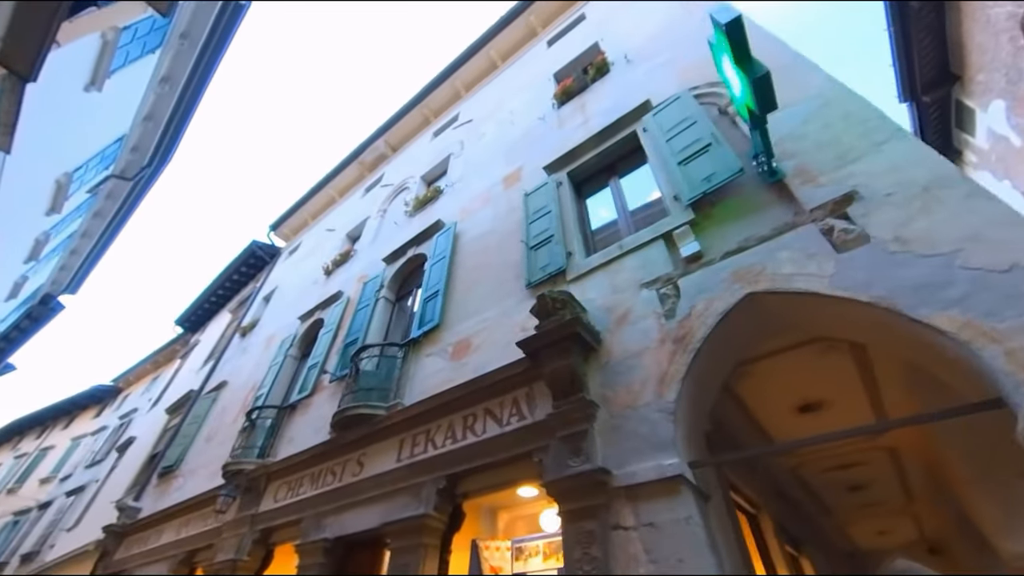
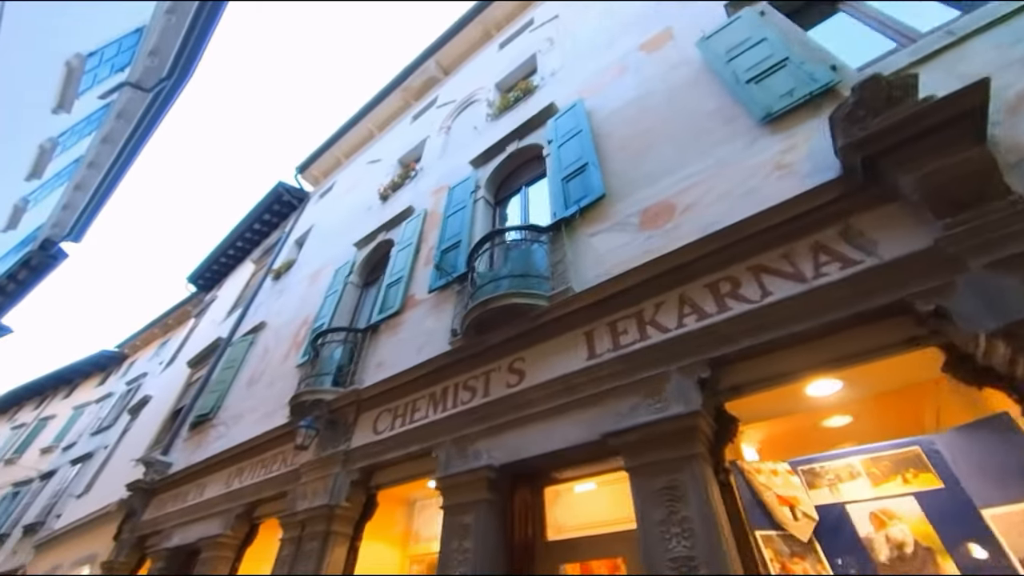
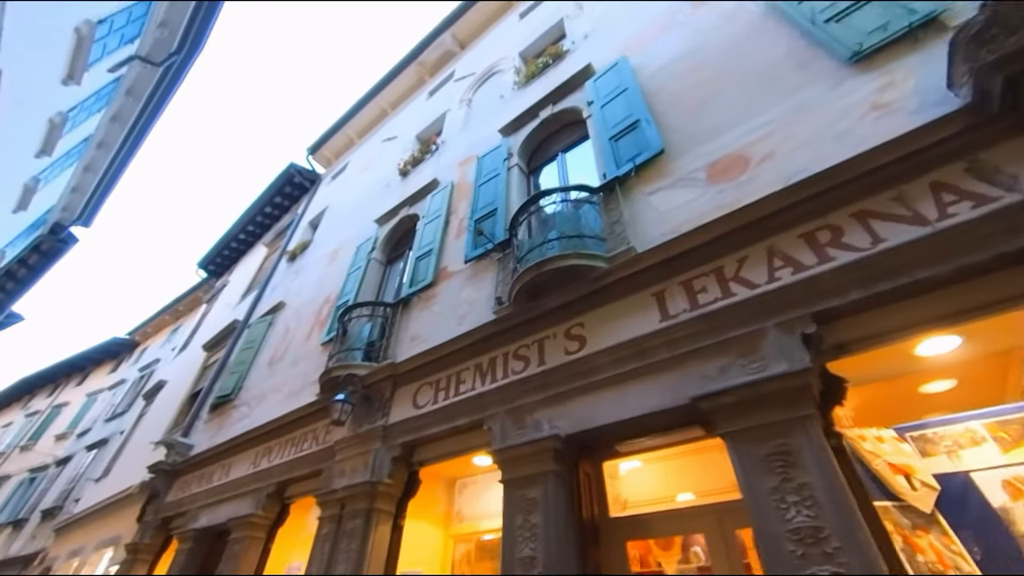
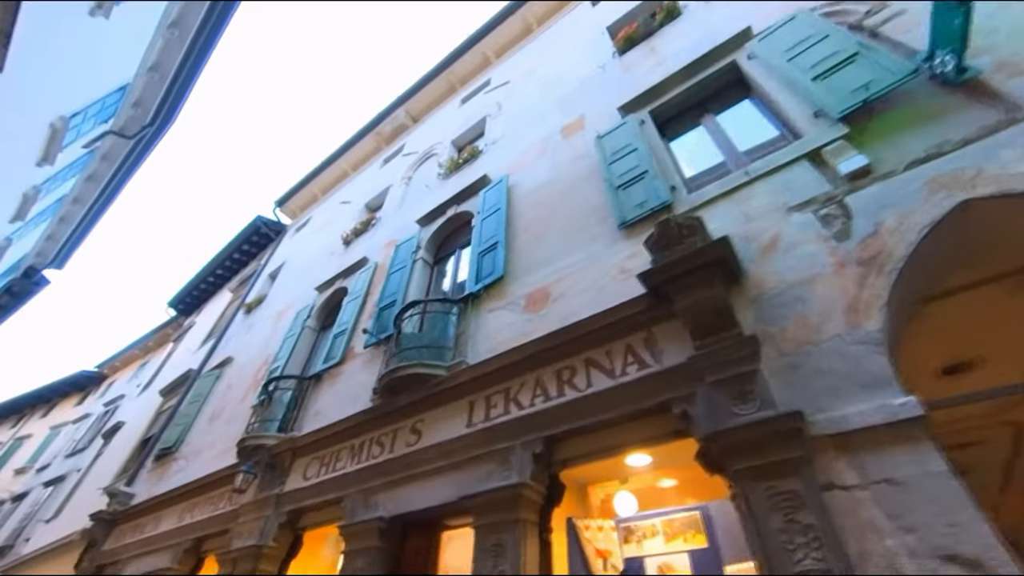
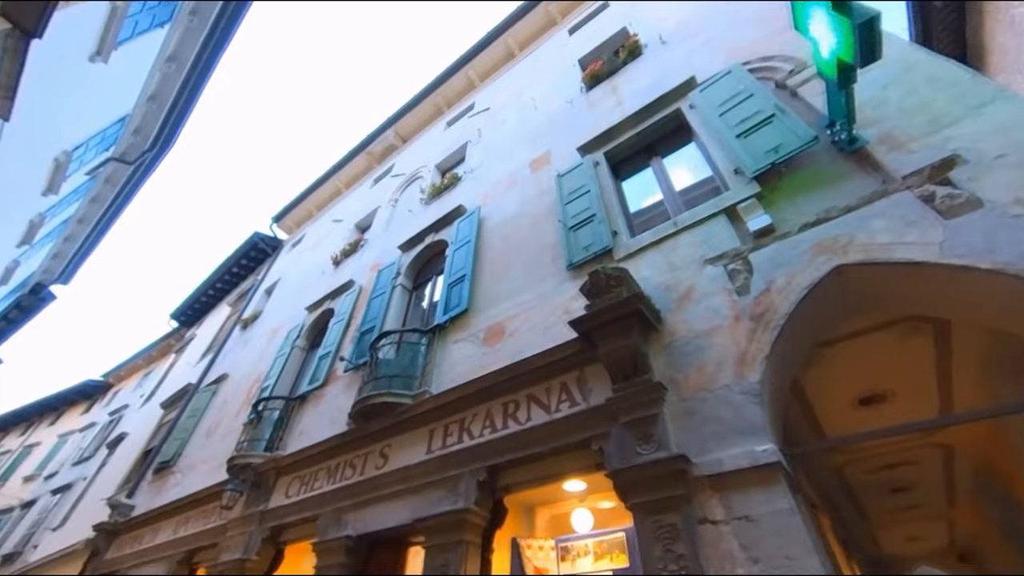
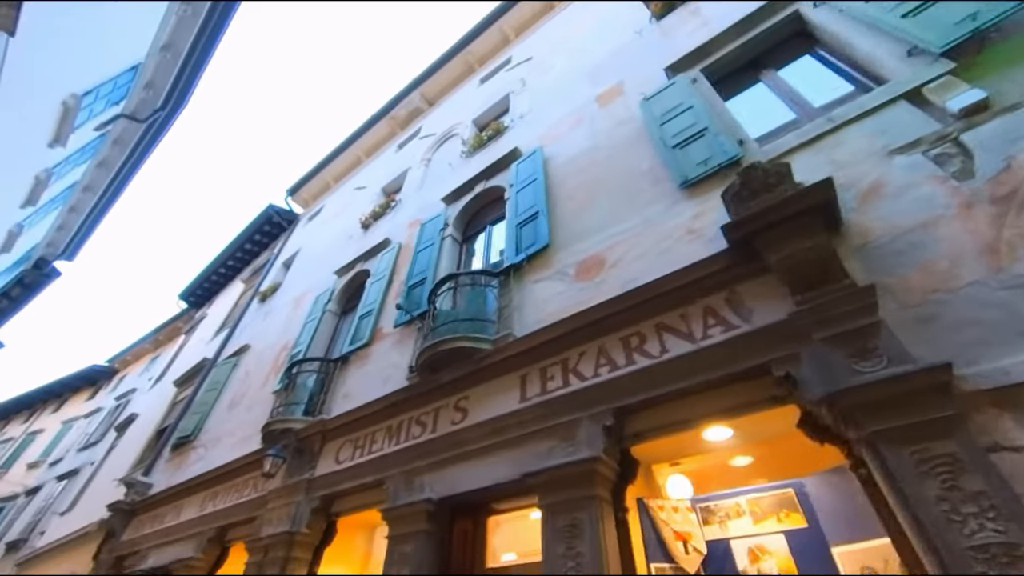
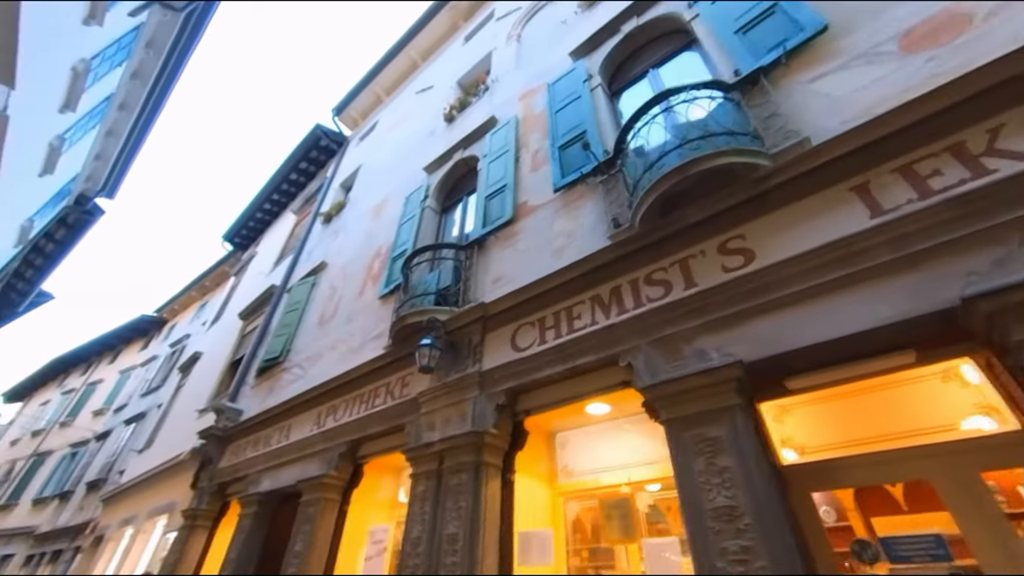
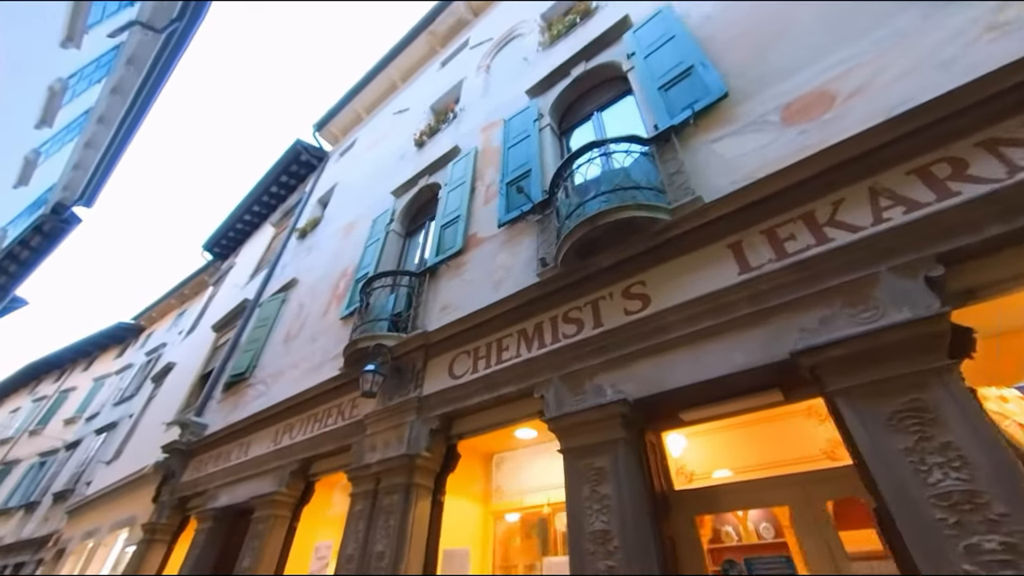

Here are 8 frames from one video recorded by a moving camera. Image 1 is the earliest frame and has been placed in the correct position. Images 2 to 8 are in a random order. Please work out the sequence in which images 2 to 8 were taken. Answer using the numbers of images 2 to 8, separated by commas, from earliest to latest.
5, 4, 6, 2, 3, 8, 7
